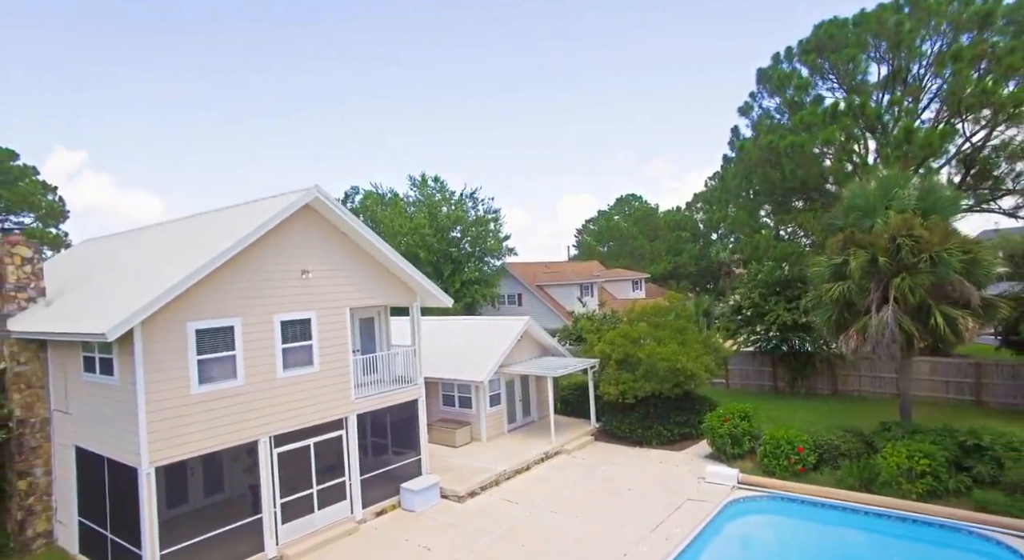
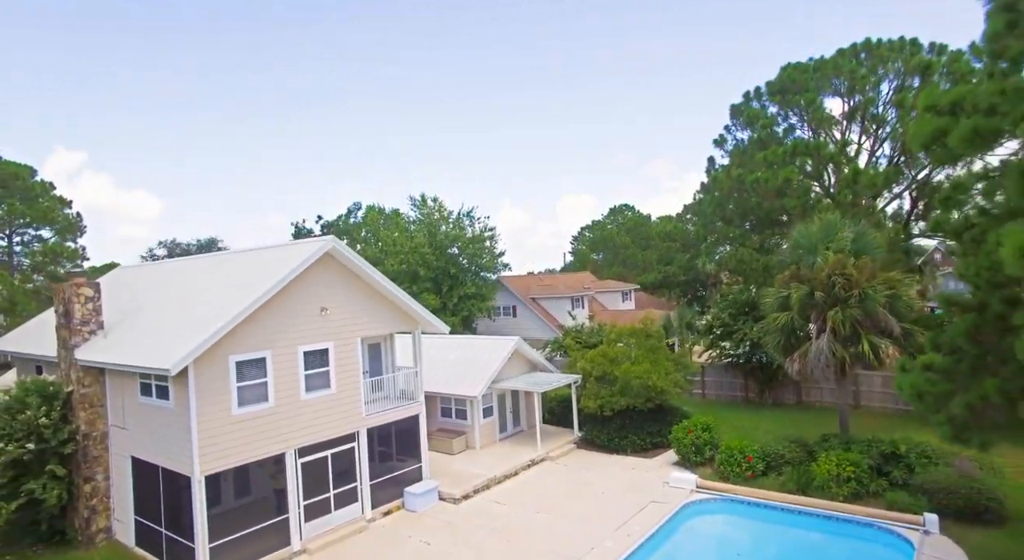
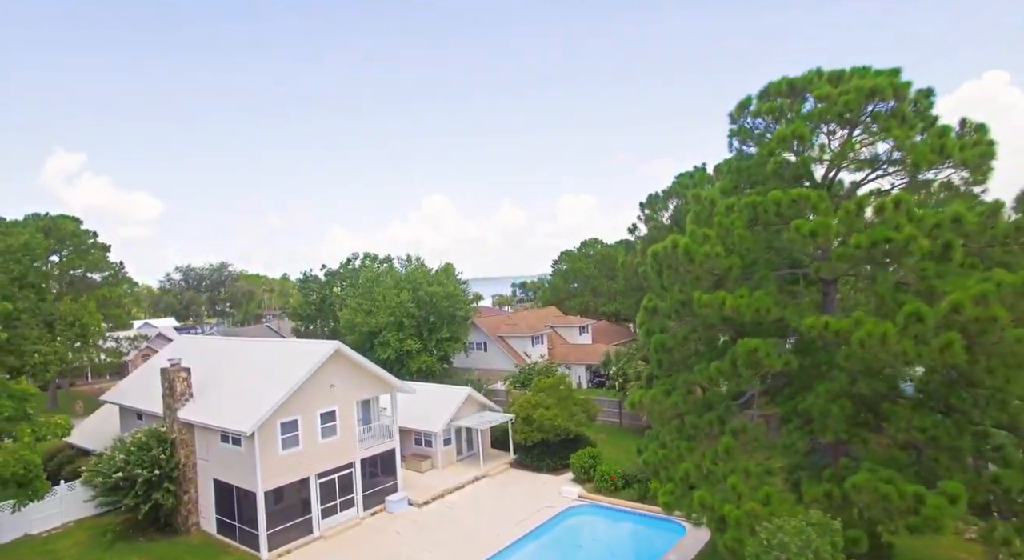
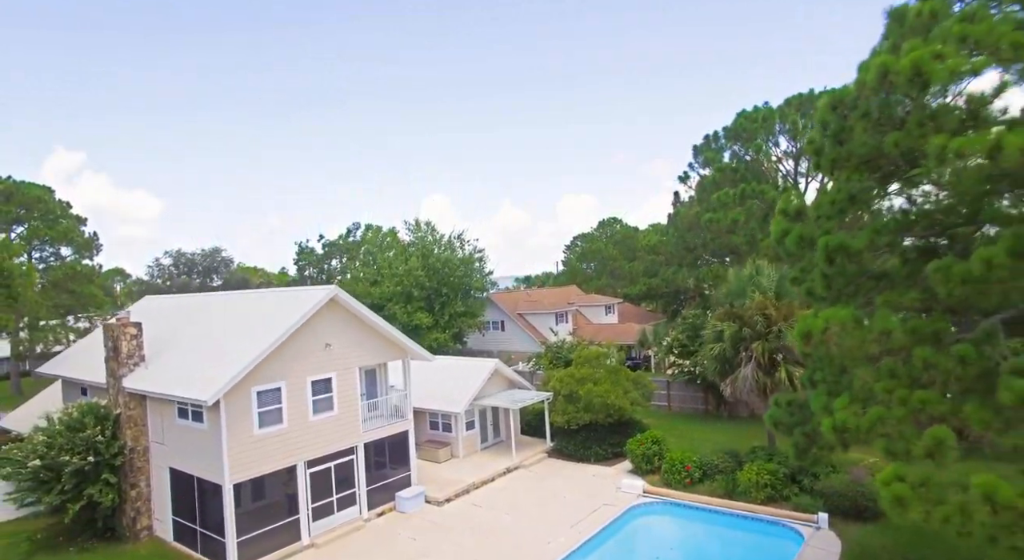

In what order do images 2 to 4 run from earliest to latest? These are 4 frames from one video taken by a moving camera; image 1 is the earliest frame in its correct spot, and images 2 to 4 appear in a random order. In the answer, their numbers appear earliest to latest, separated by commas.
2, 4, 3
